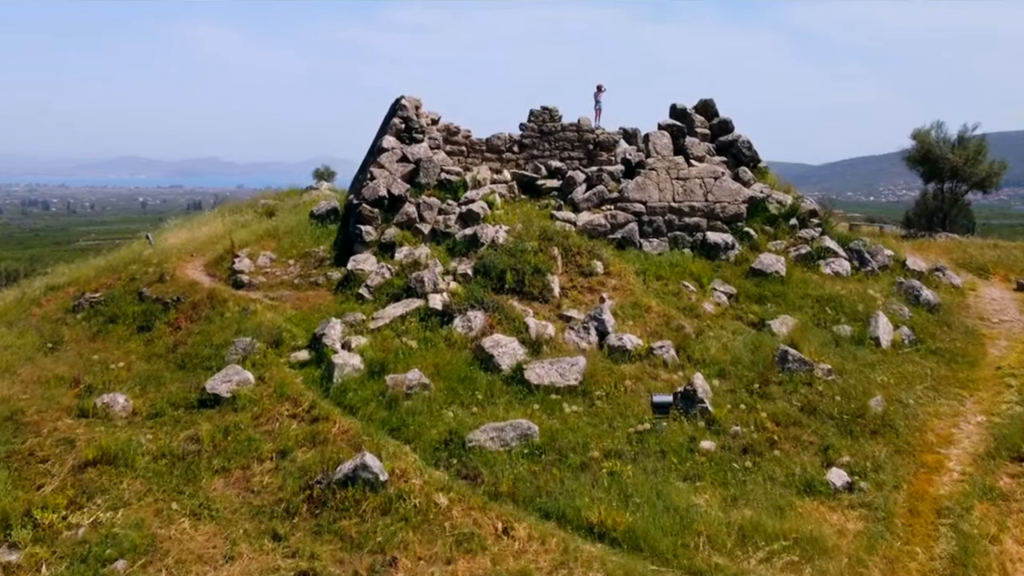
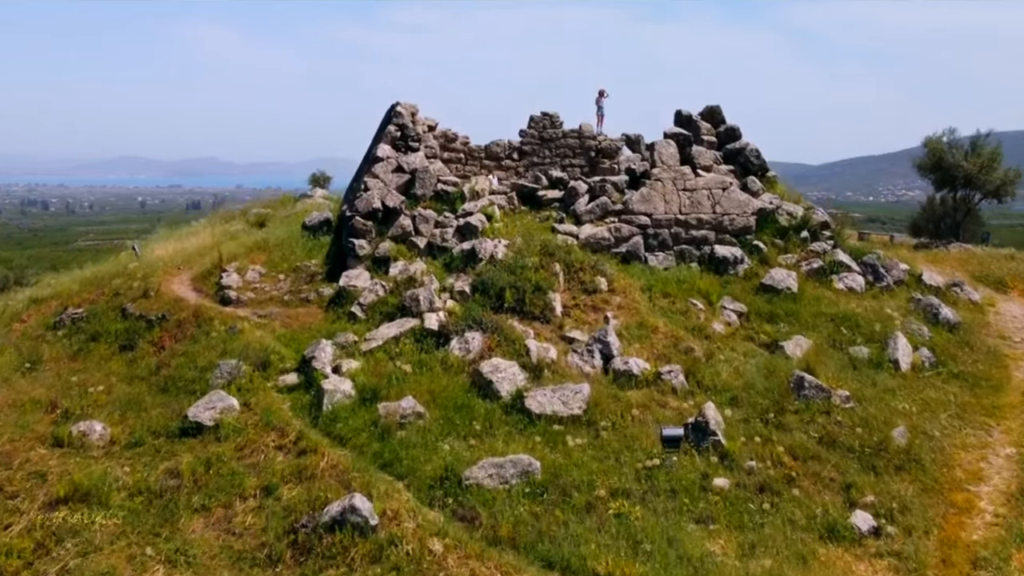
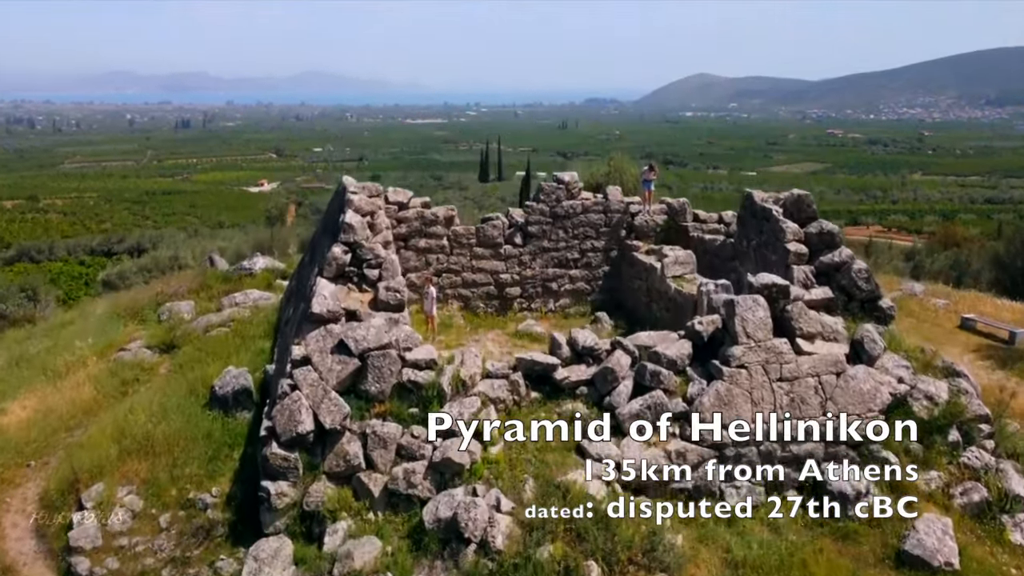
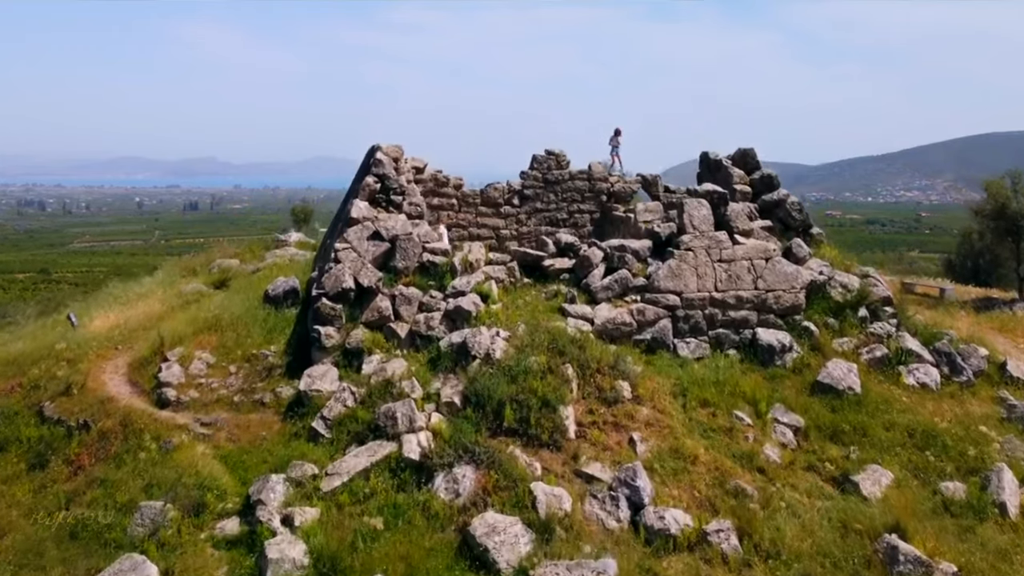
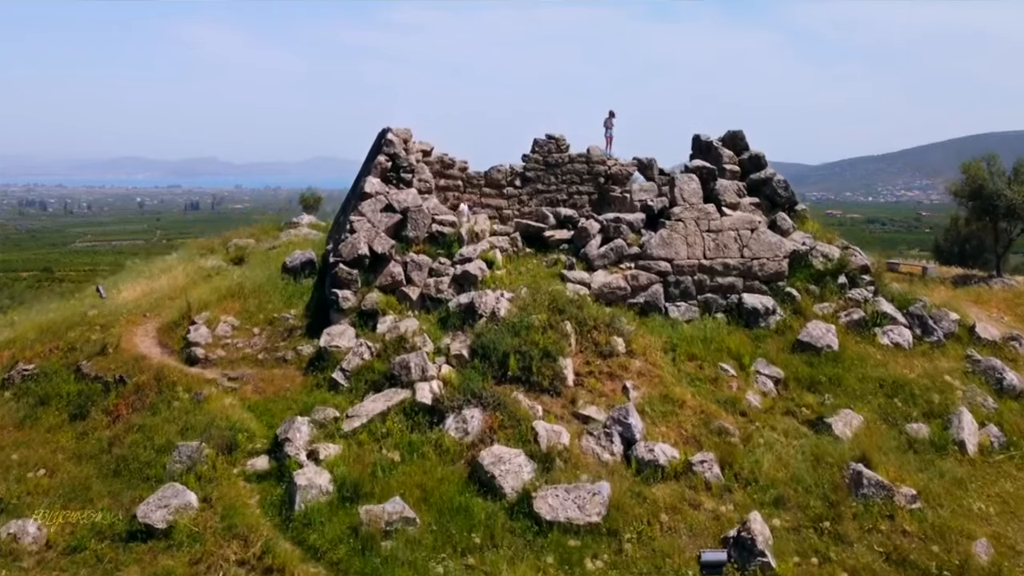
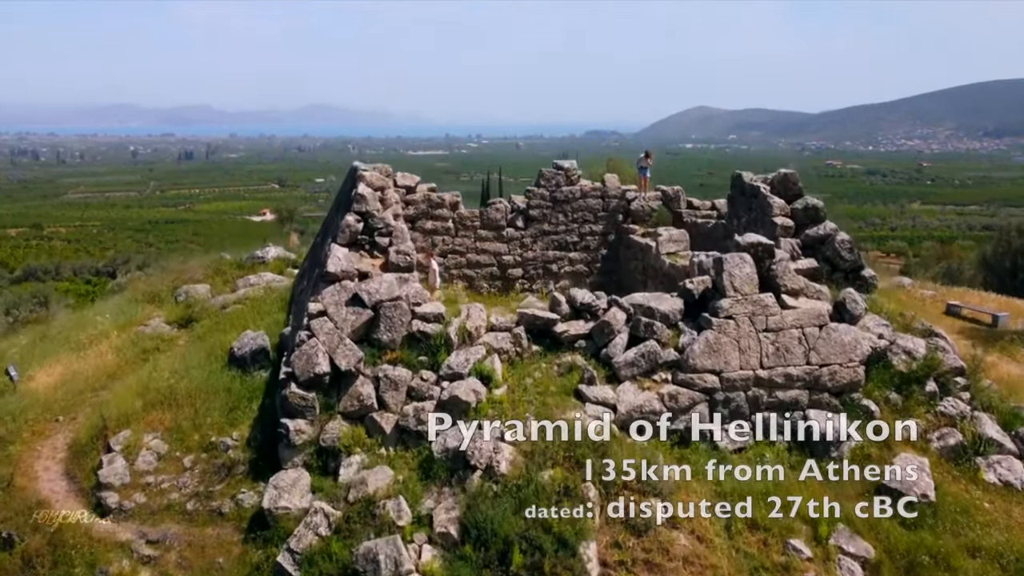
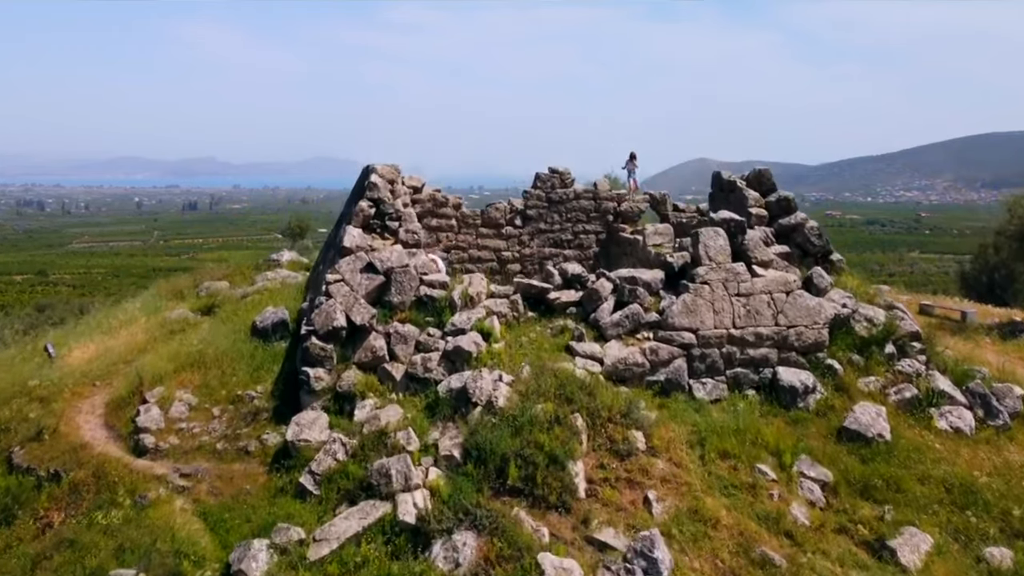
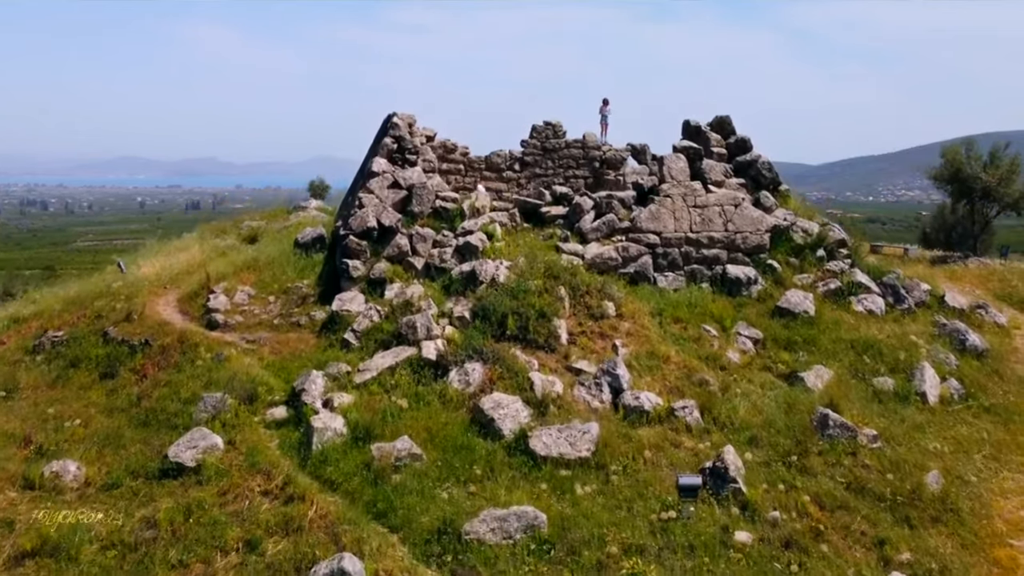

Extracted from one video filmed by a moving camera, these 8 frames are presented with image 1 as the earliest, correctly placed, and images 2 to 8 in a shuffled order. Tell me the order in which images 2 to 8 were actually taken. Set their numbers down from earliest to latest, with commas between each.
2, 8, 5, 4, 7, 6, 3
